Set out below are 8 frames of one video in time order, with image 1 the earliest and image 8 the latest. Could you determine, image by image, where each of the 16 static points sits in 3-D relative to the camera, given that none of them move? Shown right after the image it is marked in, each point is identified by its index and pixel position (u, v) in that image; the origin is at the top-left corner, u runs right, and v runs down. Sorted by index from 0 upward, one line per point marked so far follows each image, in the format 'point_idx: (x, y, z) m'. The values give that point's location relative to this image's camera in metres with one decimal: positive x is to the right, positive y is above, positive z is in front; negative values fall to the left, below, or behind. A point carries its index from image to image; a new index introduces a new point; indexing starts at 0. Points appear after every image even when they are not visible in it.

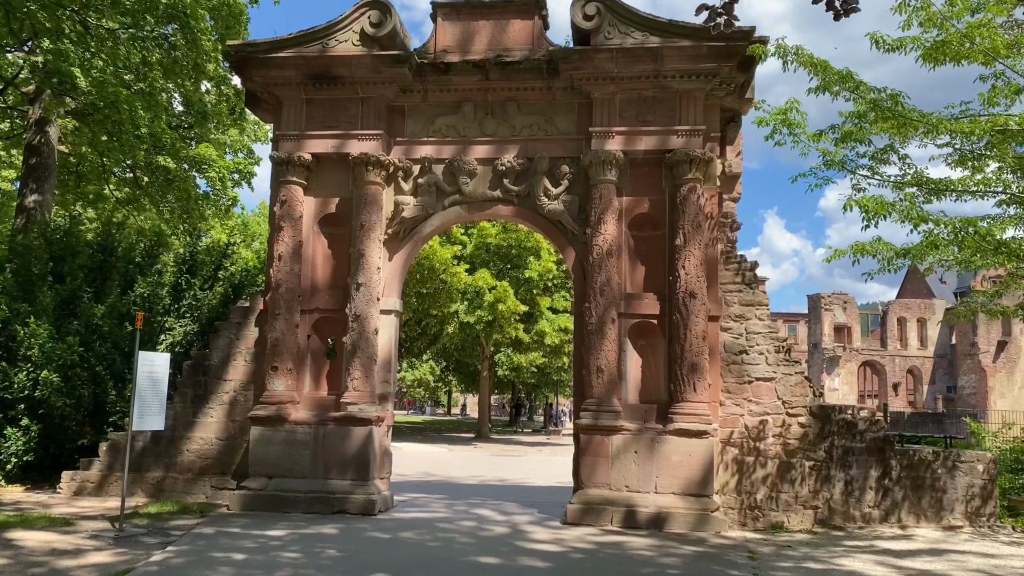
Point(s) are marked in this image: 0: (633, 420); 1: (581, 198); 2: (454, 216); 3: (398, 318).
0: (+1.6, -1.7, +10.6) m
1: (+0.9, +1.2, +11.1) m
2: (-0.8, +1.0, +11.3) m
3: (-1.6, -0.4, +11.4) m
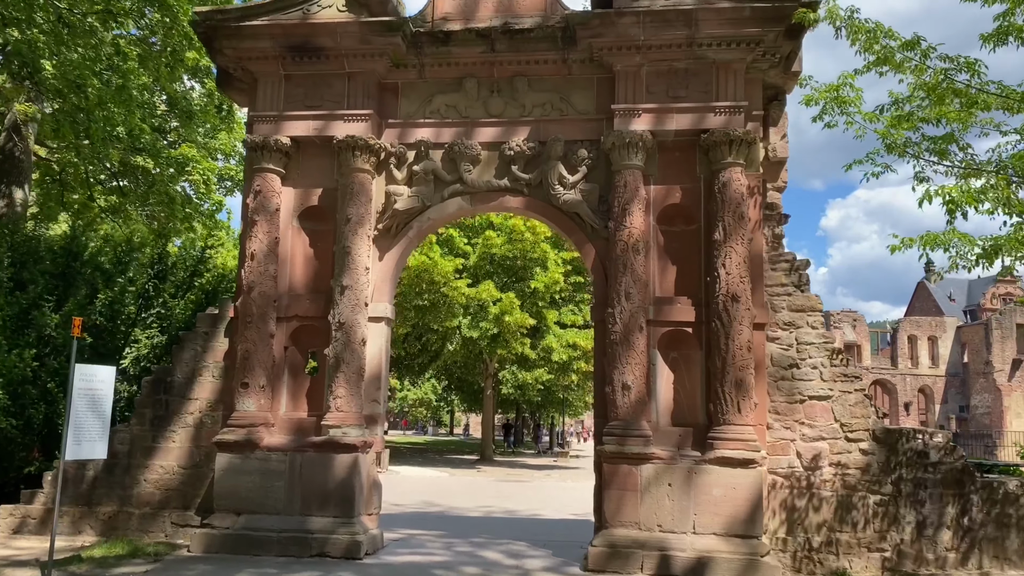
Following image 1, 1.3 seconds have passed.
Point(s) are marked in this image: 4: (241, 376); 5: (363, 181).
0: (+1.7, -1.7, +9.0) m
1: (+1.1, +1.2, +9.5) m
2: (-0.7, +1.0, +9.8) m
3: (-1.5, -0.5, +9.8) m
4: (-3.1, -1.0, +9.5) m
5: (-1.8, +1.3, +9.7) m
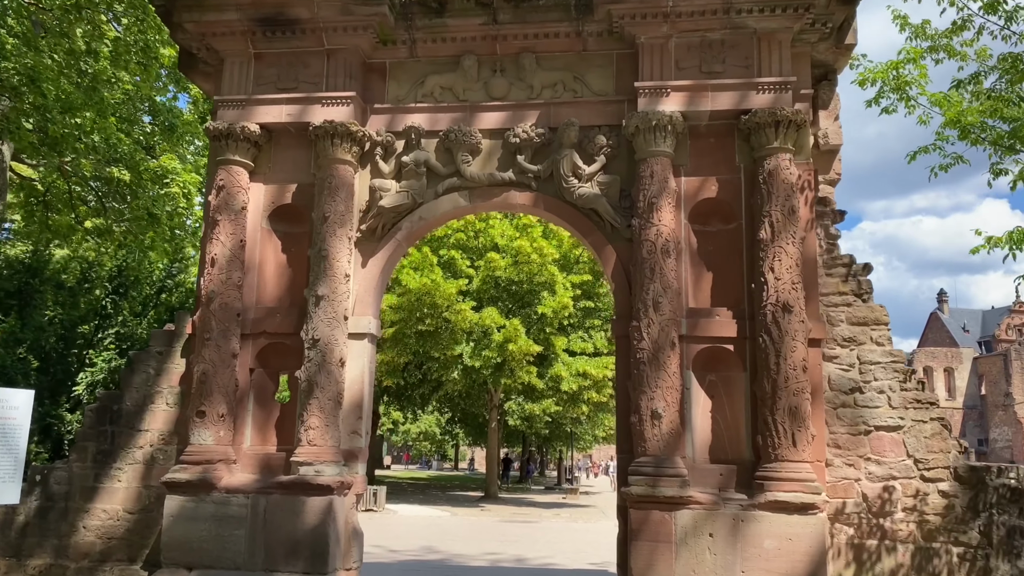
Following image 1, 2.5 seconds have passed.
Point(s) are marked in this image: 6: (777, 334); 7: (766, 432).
0: (+1.7, -1.8, +7.4) m
1: (+1.1, +1.1, +8.1) m
2: (-0.6, +0.8, +8.3) m
3: (-1.4, -0.6, +8.3) m
4: (-3.1, -1.1, +8.0) m
5: (-1.7, +1.1, +8.3) m
6: (+2.4, -0.4, +7.3) m
7: (+2.3, -1.3, +7.3) m
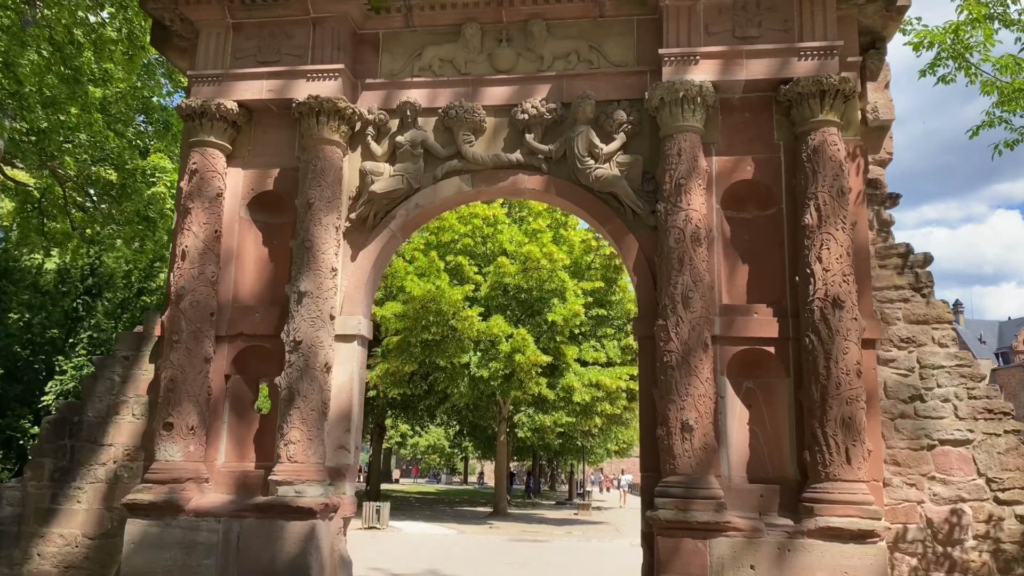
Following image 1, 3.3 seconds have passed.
0: (+1.8, -1.7, +6.4) m
1: (+1.2, +1.1, +7.2) m
2: (-0.5, +0.9, +7.4) m
3: (-1.3, -0.5, +7.4) m
4: (-3.0, -1.1, +7.1) m
5: (-1.6, +1.2, +7.4) m
6: (+2.4, -0.3, +6.3) m
7: (+2.3, -1.2, +6.3) m
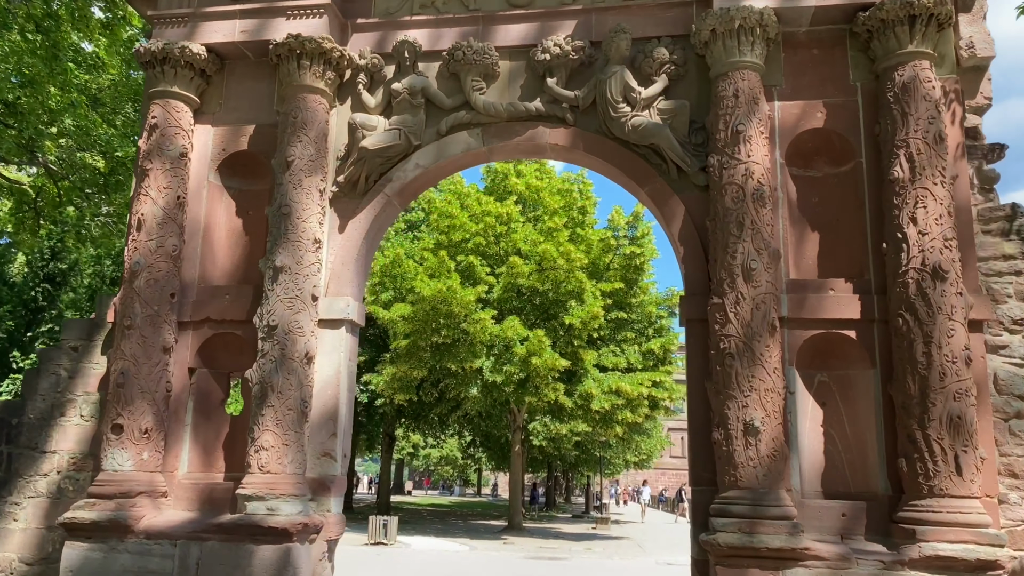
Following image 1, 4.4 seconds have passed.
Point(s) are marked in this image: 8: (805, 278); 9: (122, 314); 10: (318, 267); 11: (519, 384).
0: (+1.9, -1.5, +5.2) m
1: (+1.3, +1.3, +5.9) m
2: (-0.4, +1.1, +6.2) m
3: (-1.2, -0.3, +6.2) m
4: (-2.9, -0.9, +5.9) m
5: (-1.5, +1.4, +6.2) m
6: (+2.6, -0.1, +5.1) m
7: (+2.4, -1.0, +5.0) m
8: (+2.0, +0.1, +5.6) m
9: (-2.9, -0.2, +6.0) m
10: (-1.4, +0.2, +6.0) m
11: (+0.2, -2.1, +17.8) m
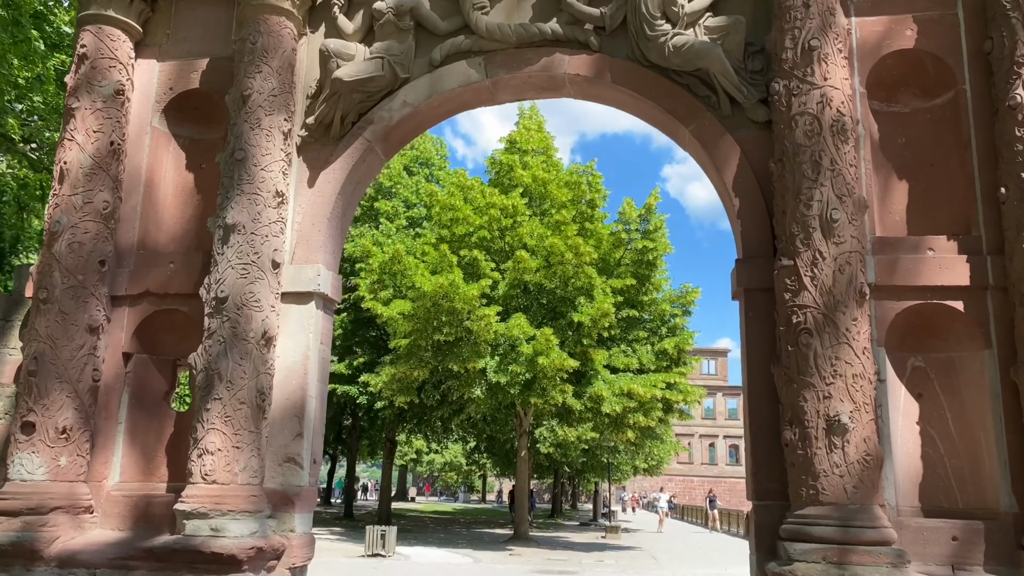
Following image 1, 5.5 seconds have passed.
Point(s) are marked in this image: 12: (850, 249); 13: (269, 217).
0: (+2.0, -1.3, +4.0) m
1: (+1.4, +1.5, +4.8) m
2: (-0.3, +1.3, +5.0) m
3: (-1.1, -0.1, +5.0) m
4: (-2.8, -0.7, +4.7) m
5: (-1.4, +1.6, +5.0) m
6: (+2.6, +0.1, +3.9) m
7: (+2.5, -0.8, +3.8) m
8: (+2.1, +0.3, +4.4) m
9: (-2.8, 0.0, +4.9) m
10: (-1.4, +0.4, +4.9) m
11: (+0.3, -1.9, +16.6) m
12: (+1.7, +0.2, +4.1) m
13: (-1.4, +0.4, +4.8) m
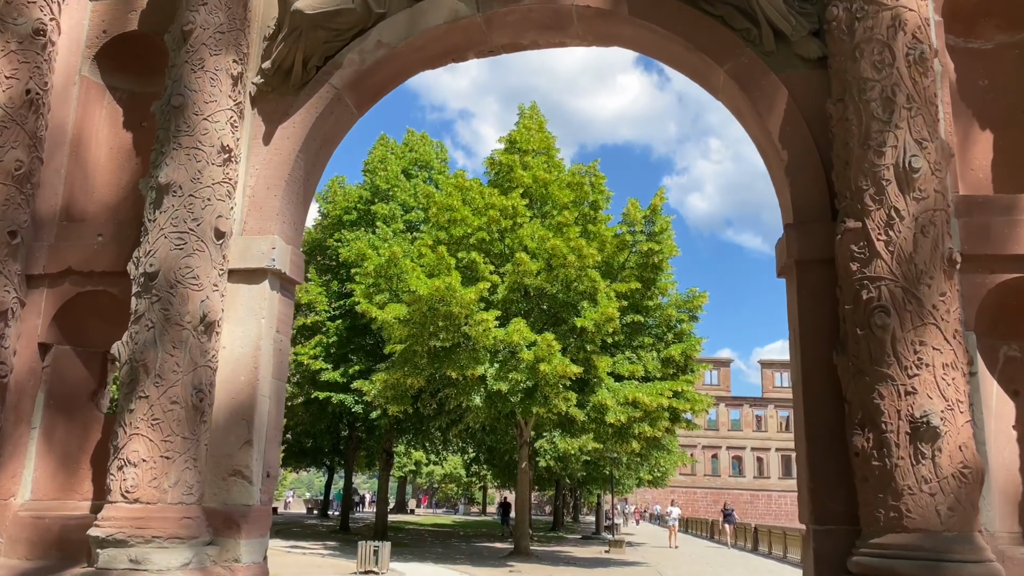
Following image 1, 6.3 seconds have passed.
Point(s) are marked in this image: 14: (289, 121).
0: (+2.0, -1.2, +3.1) m
1: (+1.4, +1.7, +3.9) m
2: (-0.4, +1.4, +4.2) m
3: (-1.1, 0.0, +4.1) m
4: (-2.8, -0.6, +3.8) m
5: (-1.5, +1.7, +4.2) m
6: (+2.6, +0.2, +3.0) m
7: (+2.5, -0.7, +2.9) m
8: (+2.1, +0.4, +3.6) m
9: (-2.8, +0.1, +4.0) m
10: (-1.4, +0.5, +4.0) m
11: (+0.3, -2.0, +15.7) m
12: (+1.7, +0.3, +3.2) m
13: (-1.4, +0.5, +3.9) m
14: (-1.1, +0.9, +4.2) m
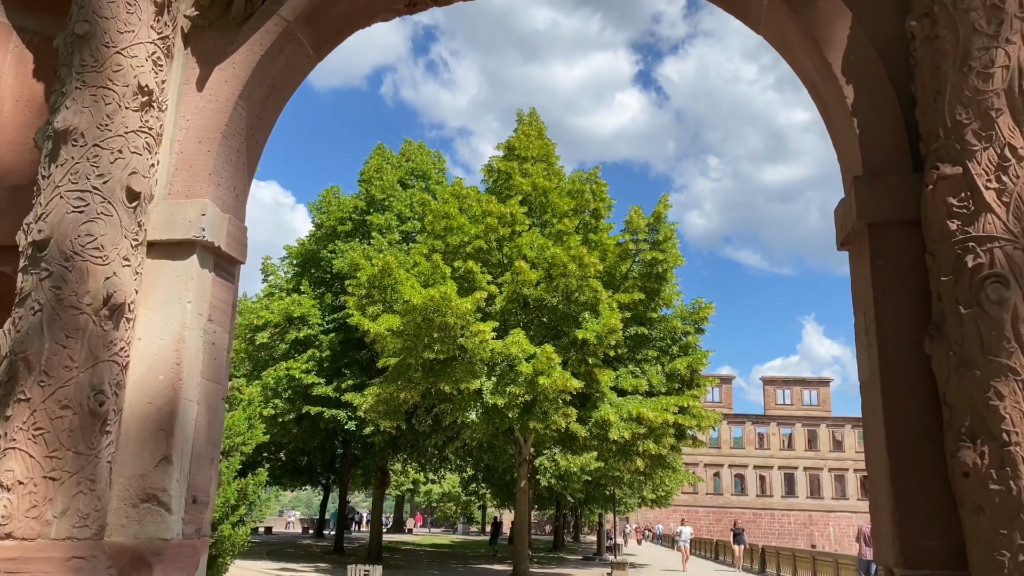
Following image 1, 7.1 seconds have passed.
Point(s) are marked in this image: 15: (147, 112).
0: (+1.9, -1.1, +2.2) m
1: (+1.3, +1.7, +3.1) m
2: (-0.4, +1.5, +3.4) m
3: (-1.2, +0.1, +3.3) m
4: (-2.9, -0.5, +3.0) m
5: (-1.5, +1.8, +3.4) m
6: (+2.6, +0.3, +2.2) m
7: (+2.4, -0.5, +2.1) m
8: (+2.0, +0.5, +2.8) m
9: (-2.9, +0.2, +3.2) m
10: (-1.4, +0.6, +3.2) m
11: (+0.3, -2.1, +14.8) m
12: (+1.6, +0.4, +2.4) m
13: (-1.5, +0.6, +3.1) m
14: (-1.2, +1.0, +3.4) m
15: (-1.4, +0.7, +3.2) m
